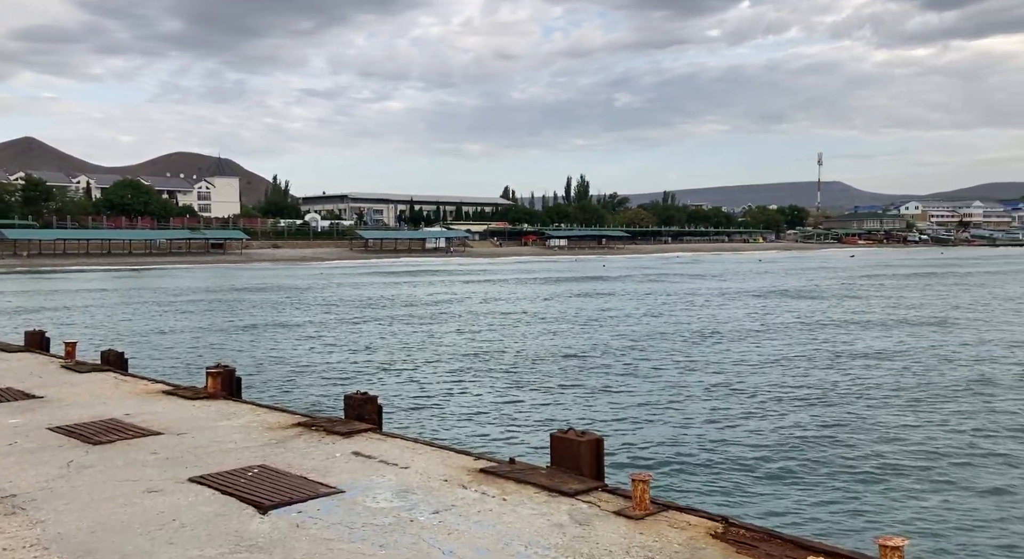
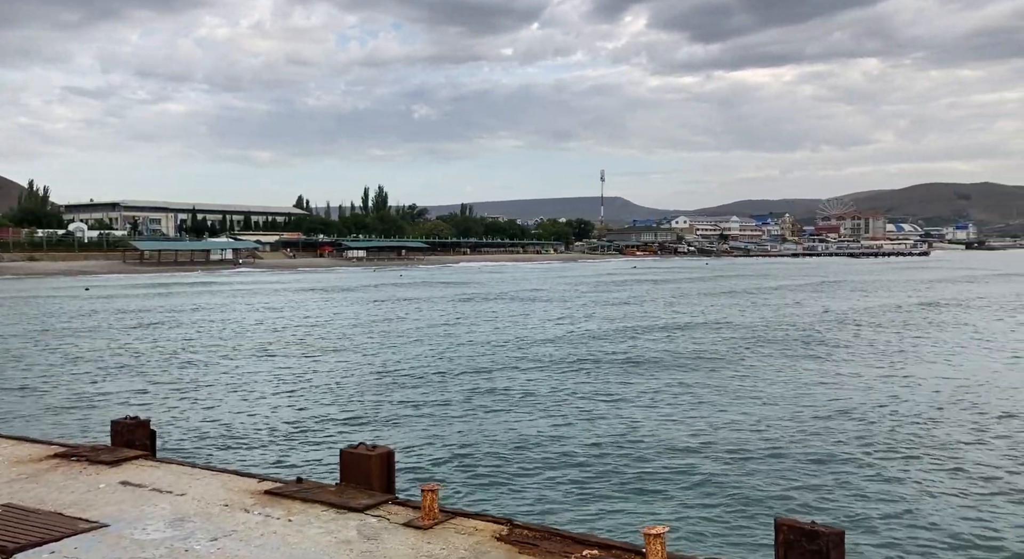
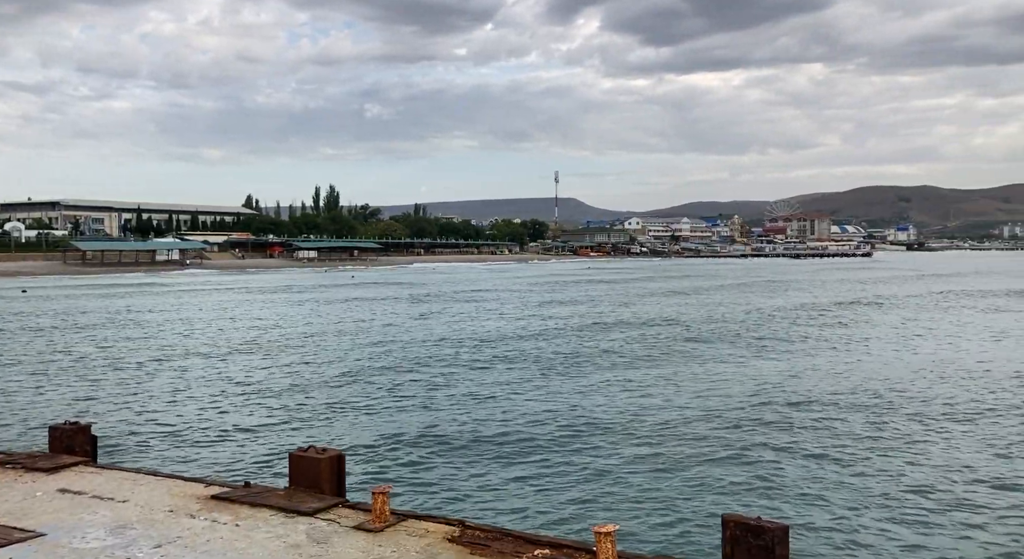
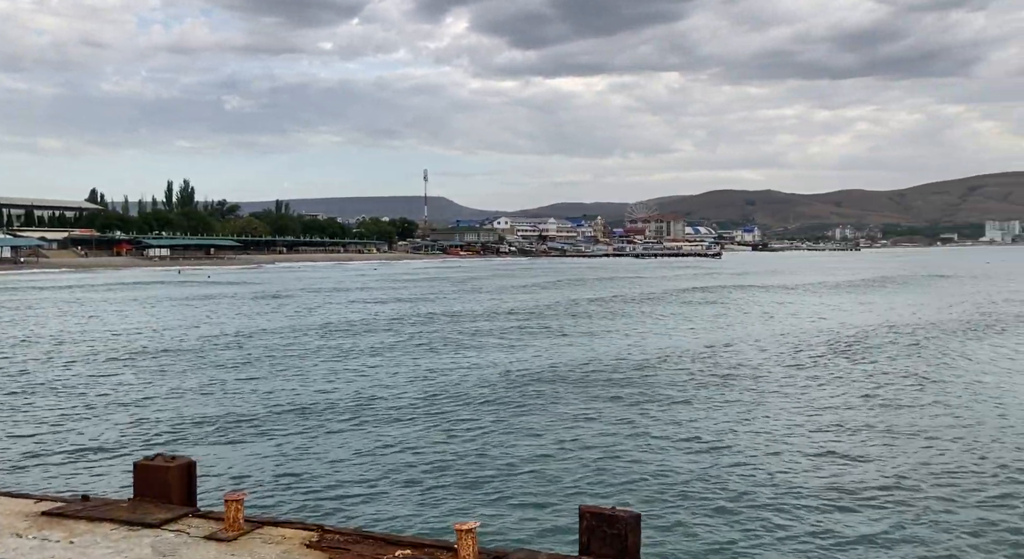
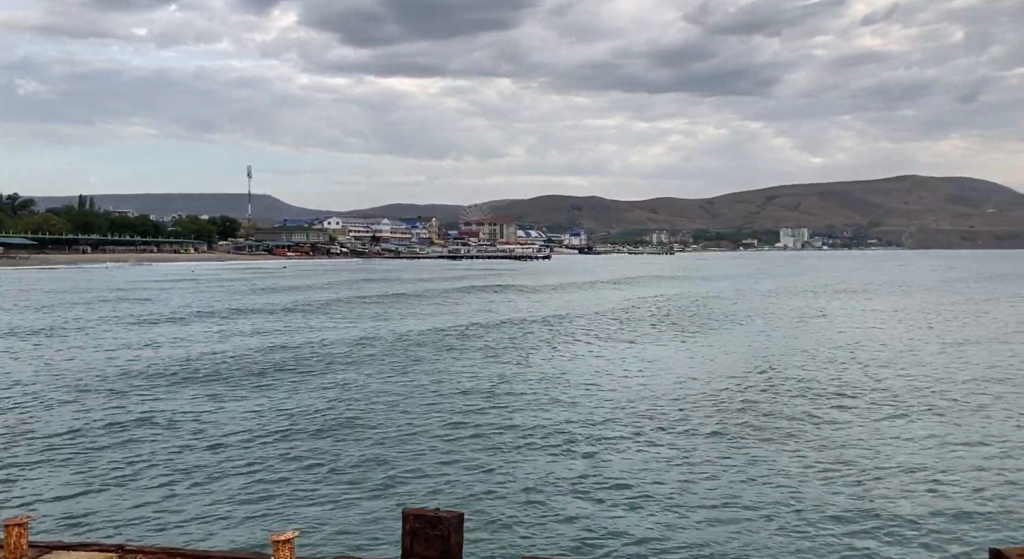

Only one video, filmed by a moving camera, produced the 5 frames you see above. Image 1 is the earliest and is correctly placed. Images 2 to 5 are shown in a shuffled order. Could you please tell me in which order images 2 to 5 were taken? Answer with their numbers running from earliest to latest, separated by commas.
2, 3, 4, 5
